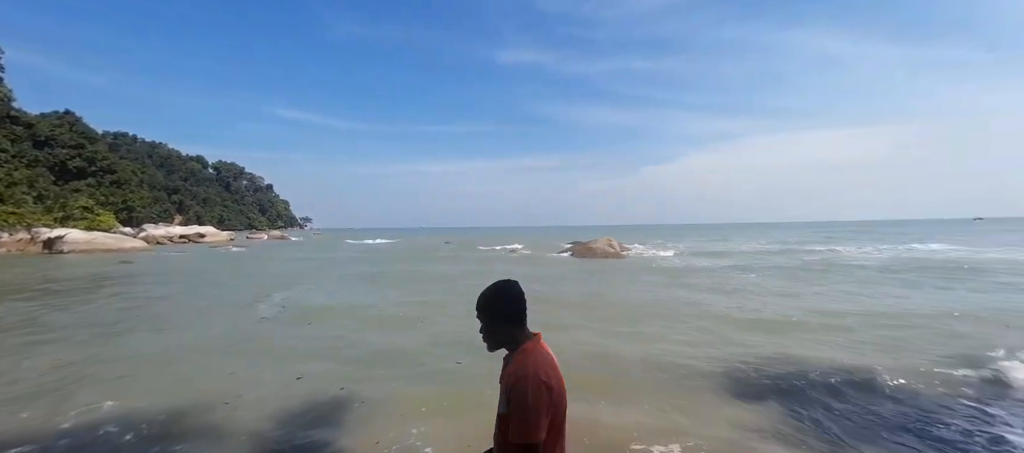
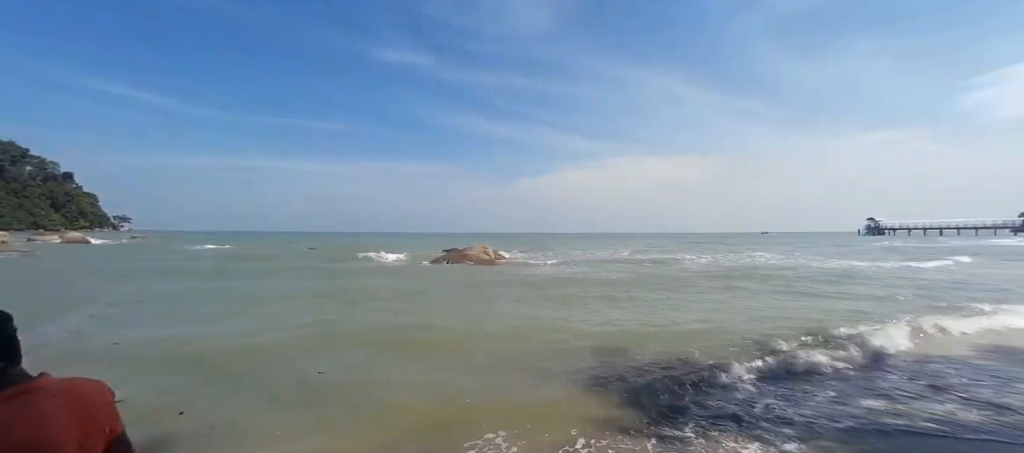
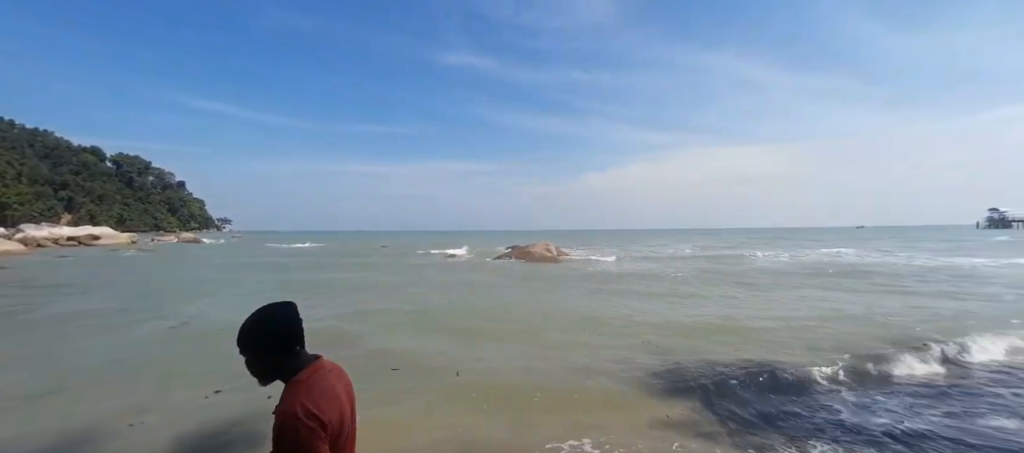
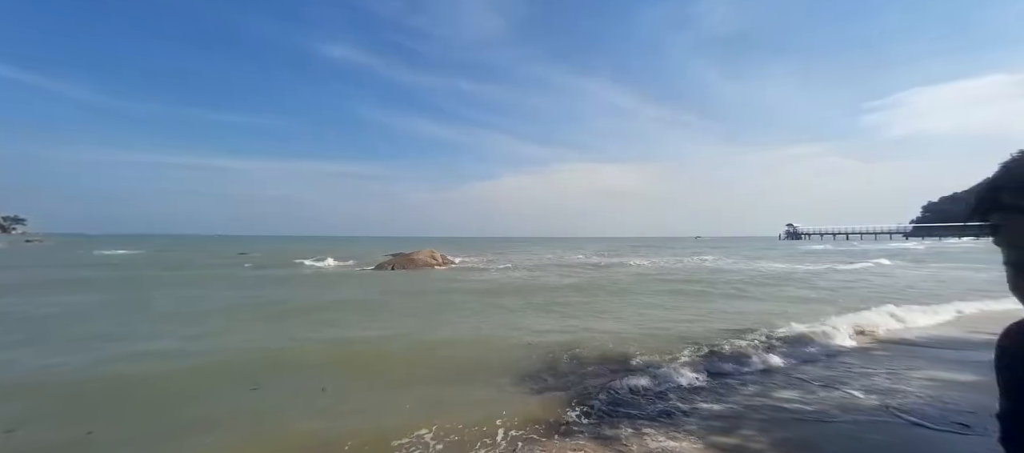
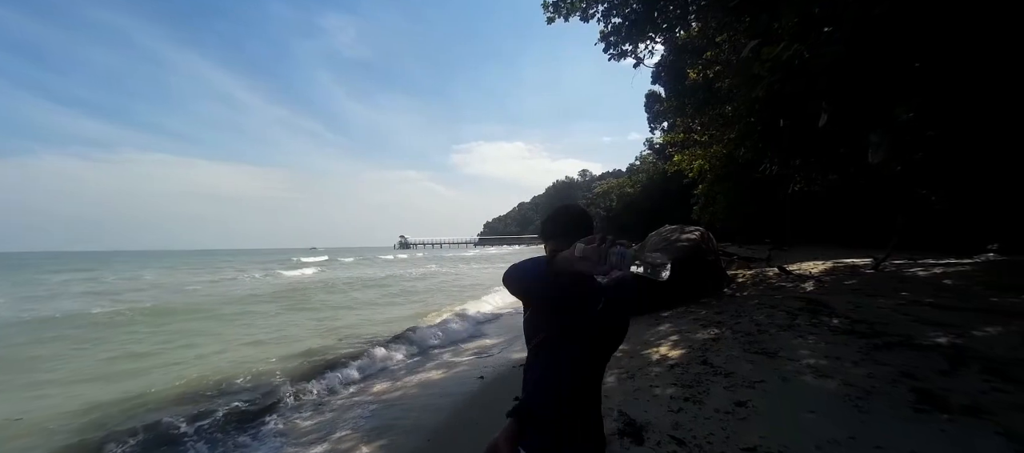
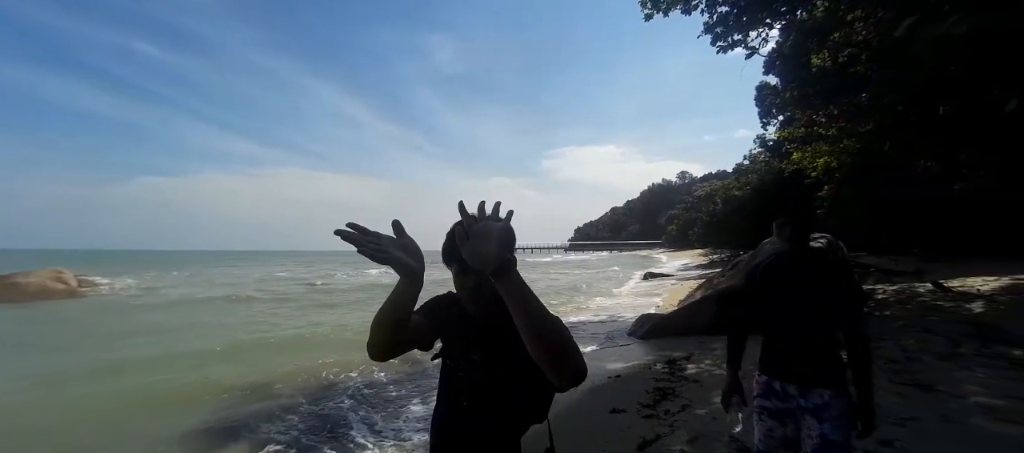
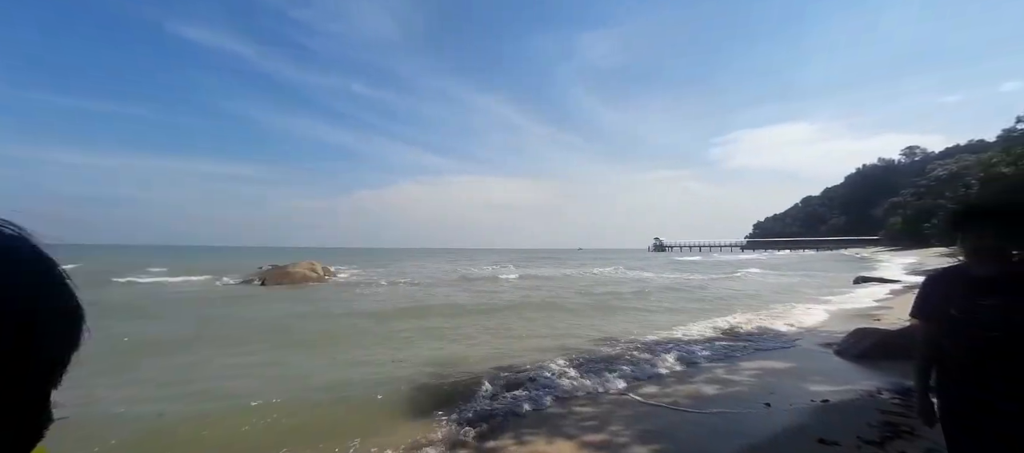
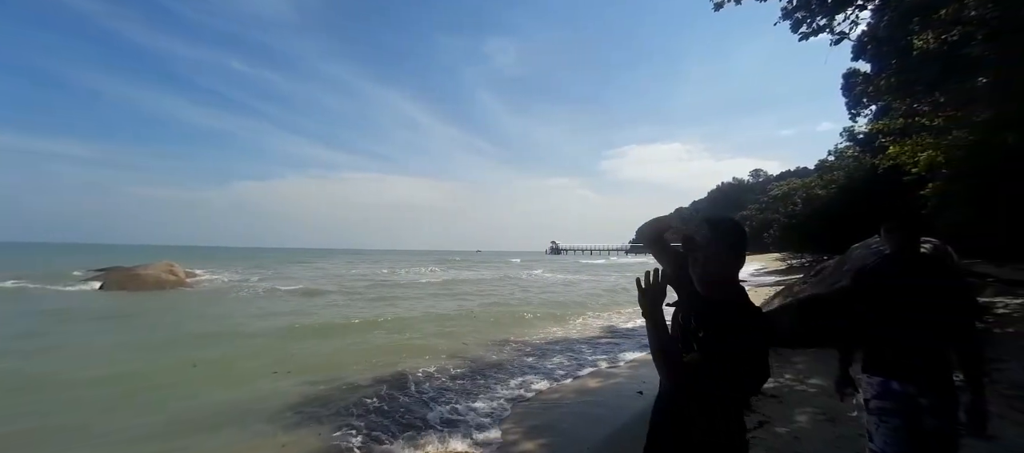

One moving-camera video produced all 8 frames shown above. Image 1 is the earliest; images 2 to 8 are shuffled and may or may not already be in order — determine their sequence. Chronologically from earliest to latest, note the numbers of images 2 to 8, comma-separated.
3, 2, 4, 7, 8, 6, 5
